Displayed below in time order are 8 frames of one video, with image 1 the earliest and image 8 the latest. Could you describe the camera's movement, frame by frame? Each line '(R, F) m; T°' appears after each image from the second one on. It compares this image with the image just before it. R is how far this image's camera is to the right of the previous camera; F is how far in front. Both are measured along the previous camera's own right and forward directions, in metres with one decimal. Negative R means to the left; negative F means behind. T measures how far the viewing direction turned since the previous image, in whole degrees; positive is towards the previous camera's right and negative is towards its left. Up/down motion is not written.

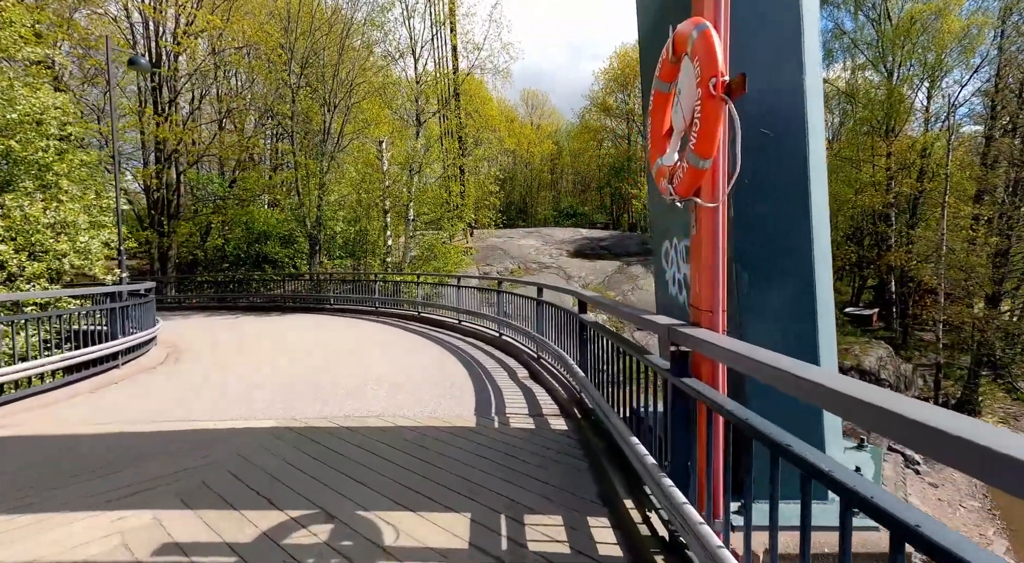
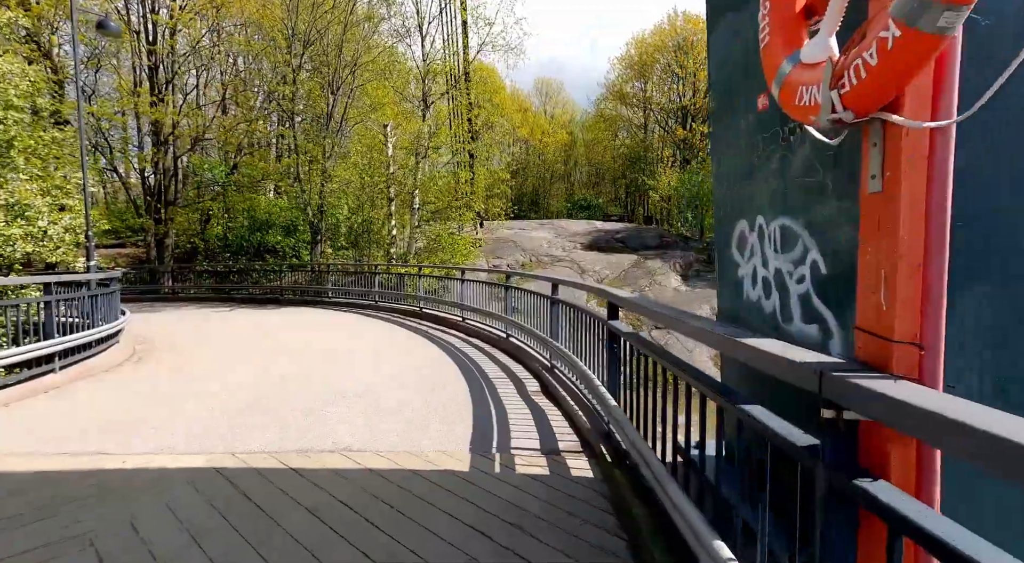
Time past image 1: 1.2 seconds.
(0.0, +1.1) m; -1°
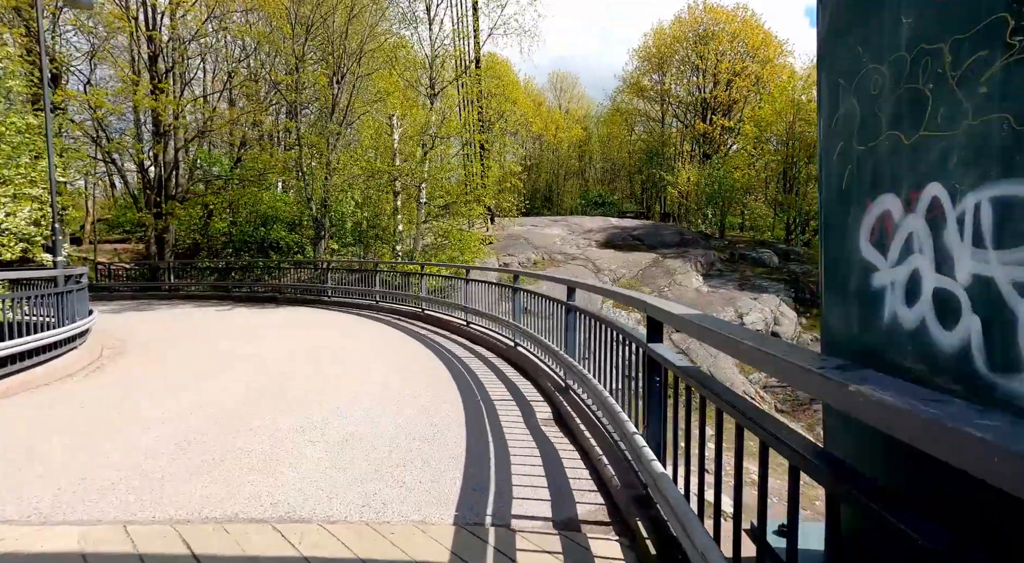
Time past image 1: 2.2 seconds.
(0.0, +1.0) m; -1°
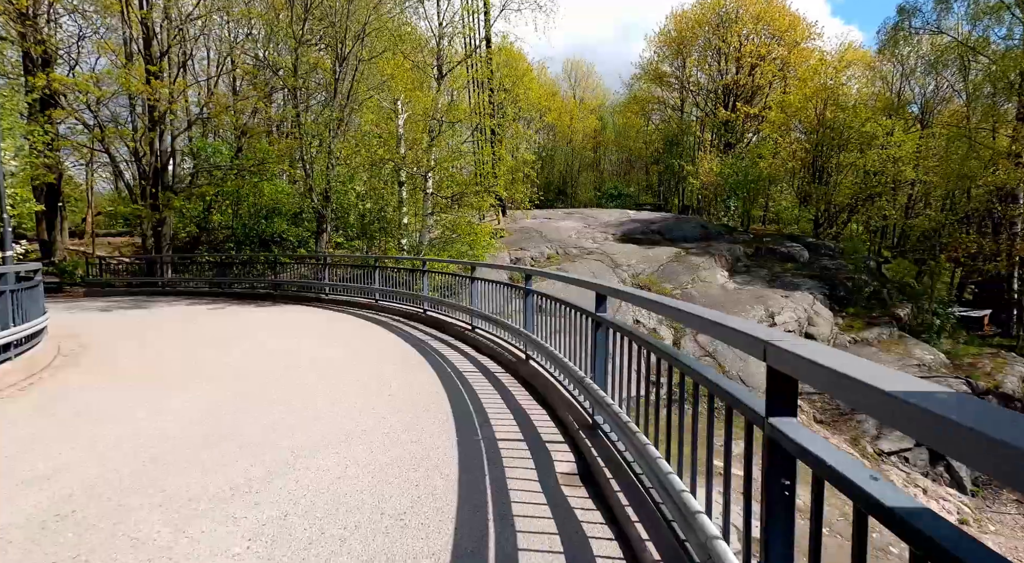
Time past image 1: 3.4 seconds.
(0.0, +1.1) m; -1°
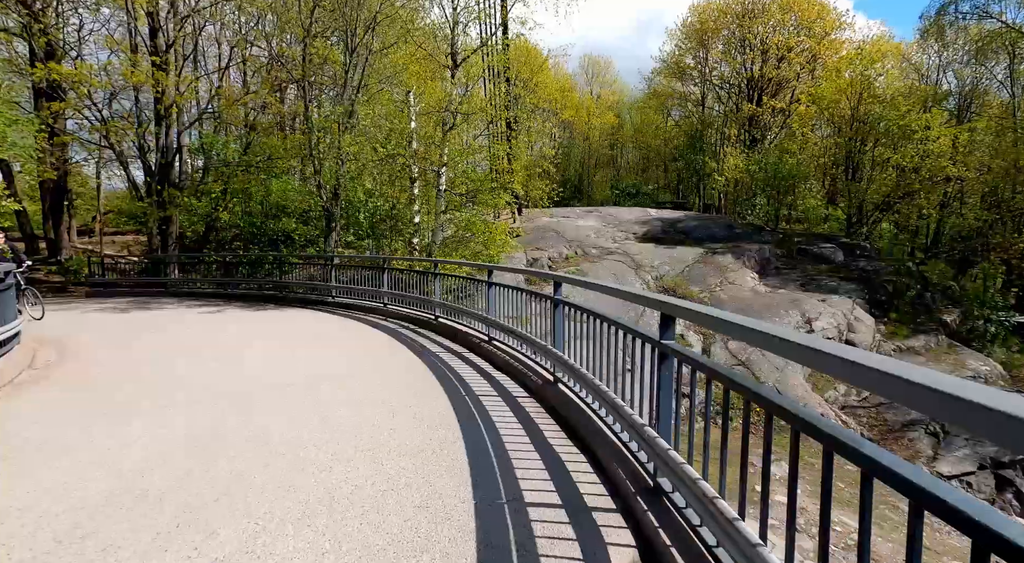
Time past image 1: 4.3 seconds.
(-0.1, +0.9) m; -1°
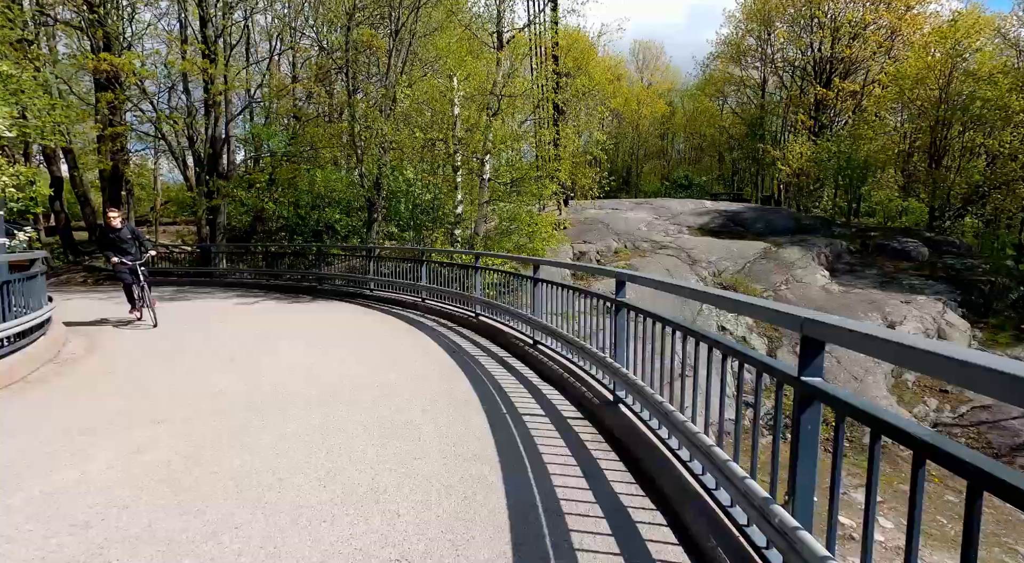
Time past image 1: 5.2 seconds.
(-0.1, +0.9) m; -4°
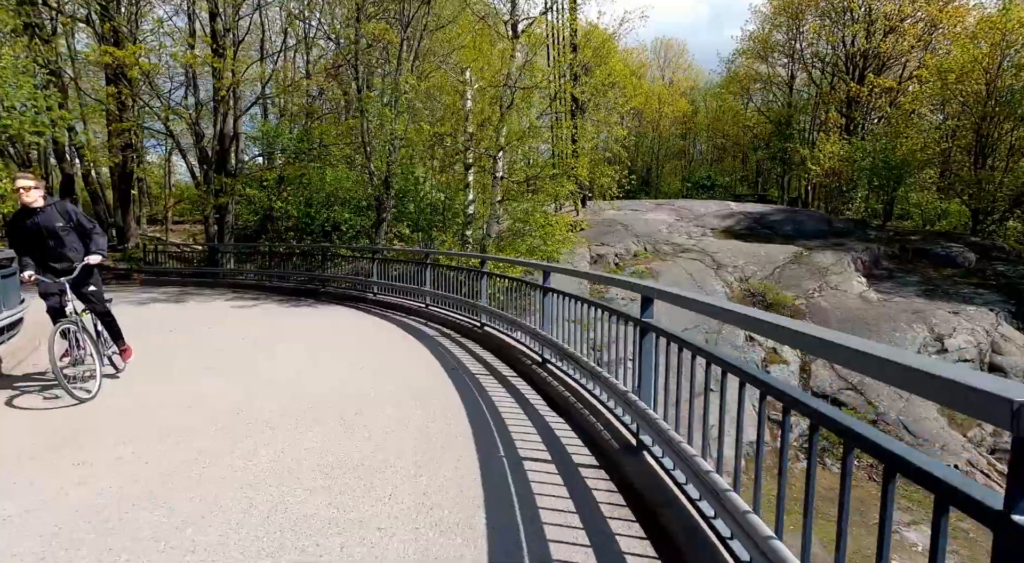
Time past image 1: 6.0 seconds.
(+0.1, +0.9) m; -2°
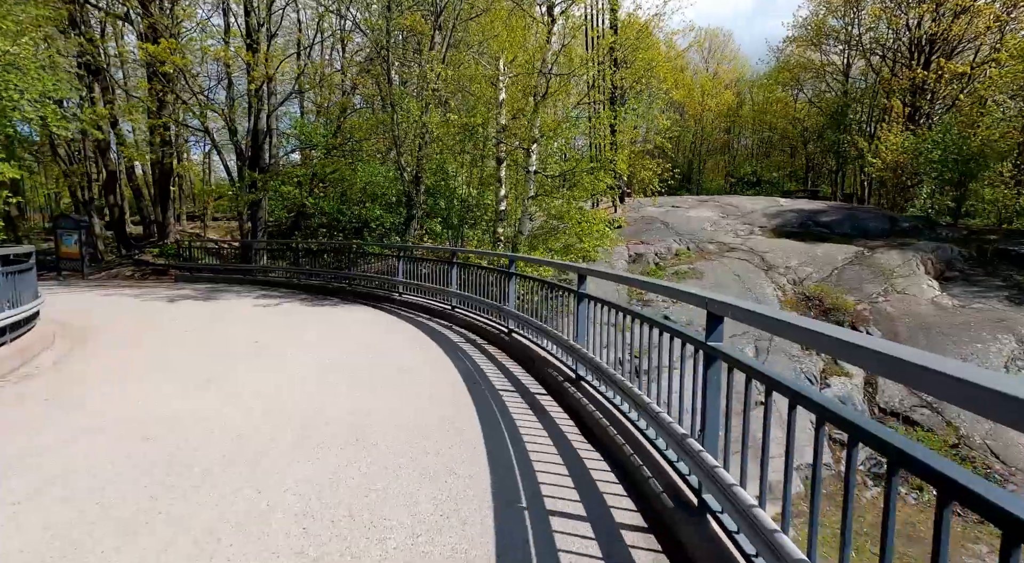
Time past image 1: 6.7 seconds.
(+0.1, +0.9) m; -3°
